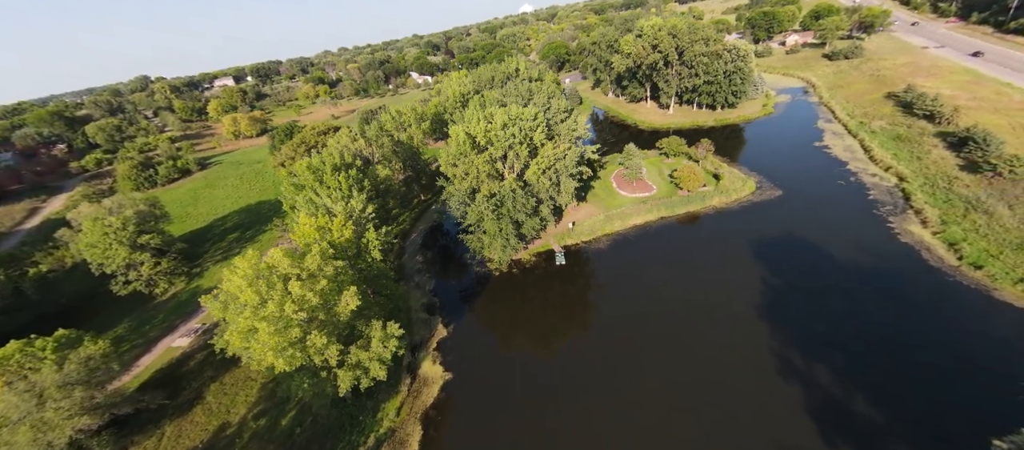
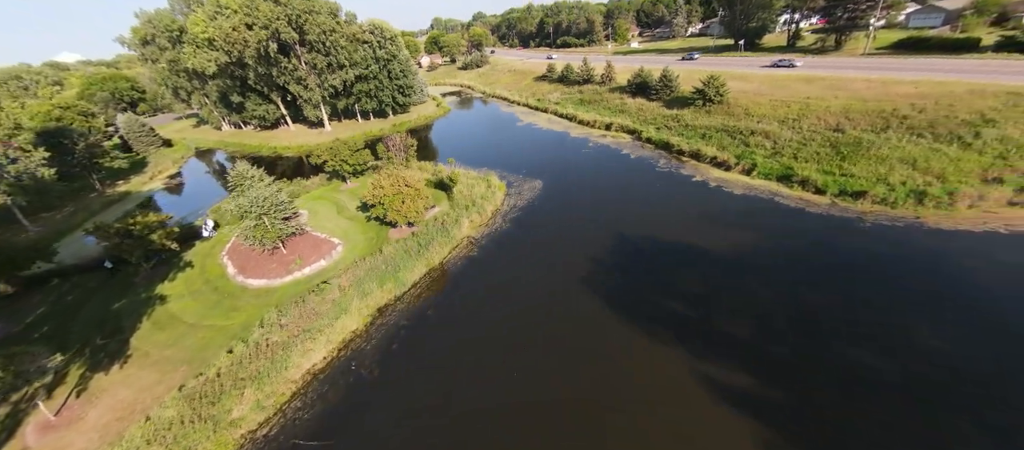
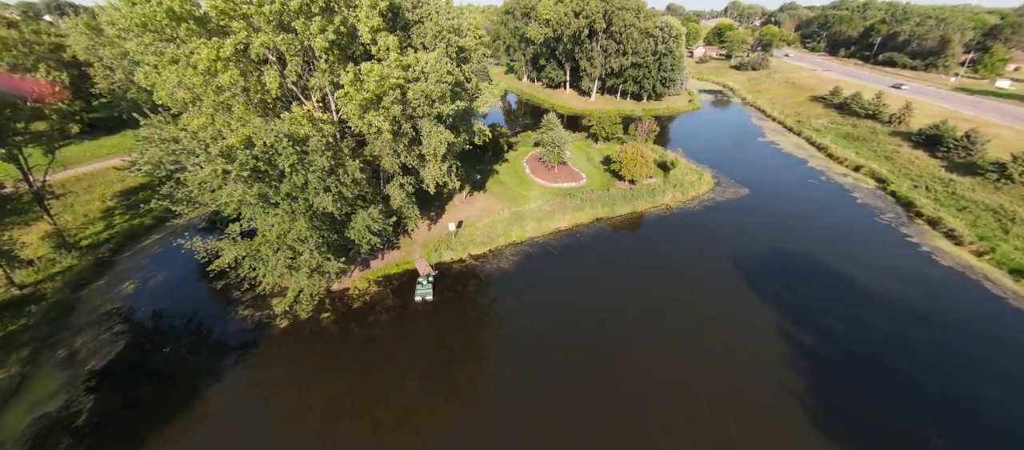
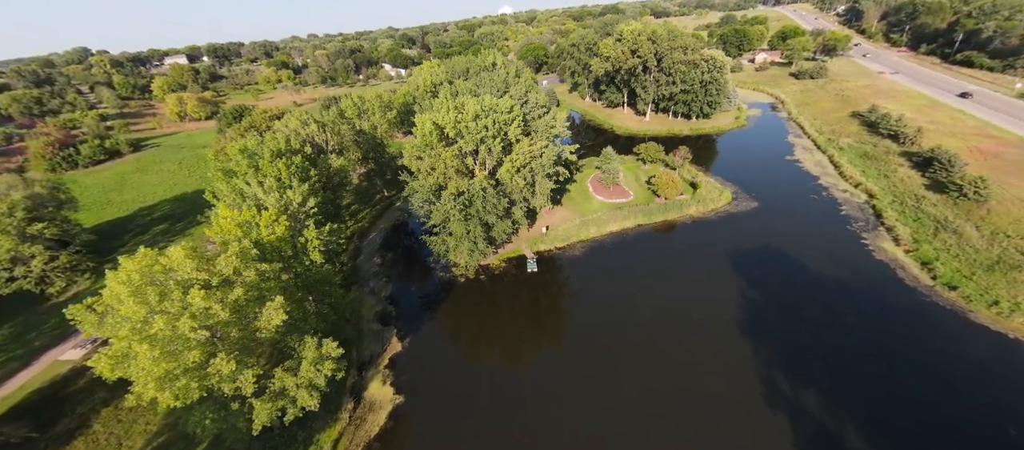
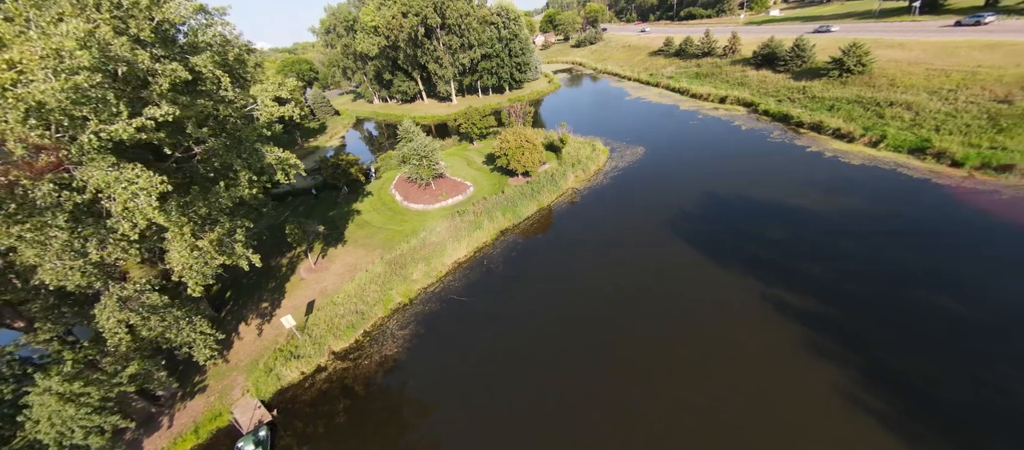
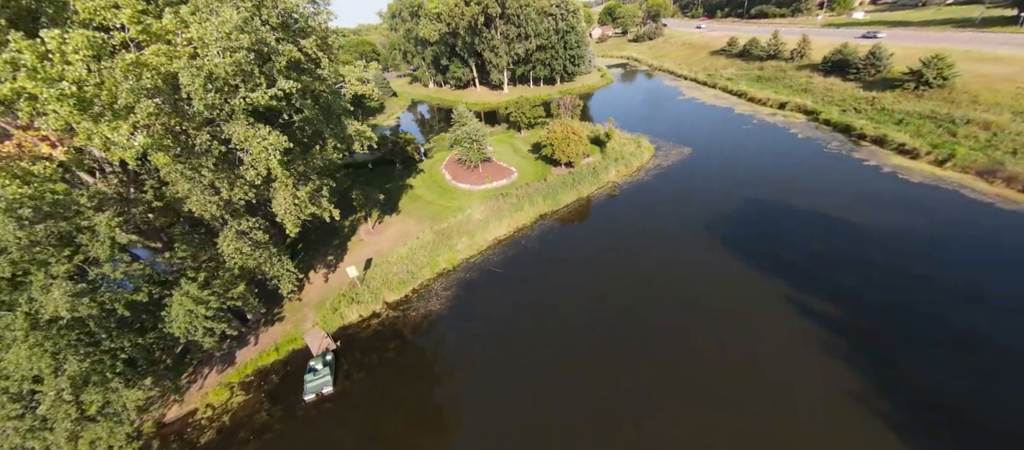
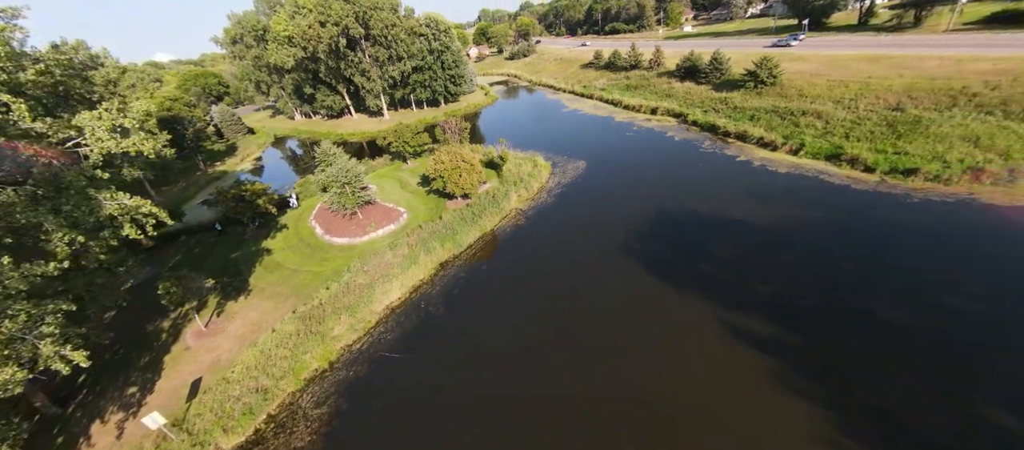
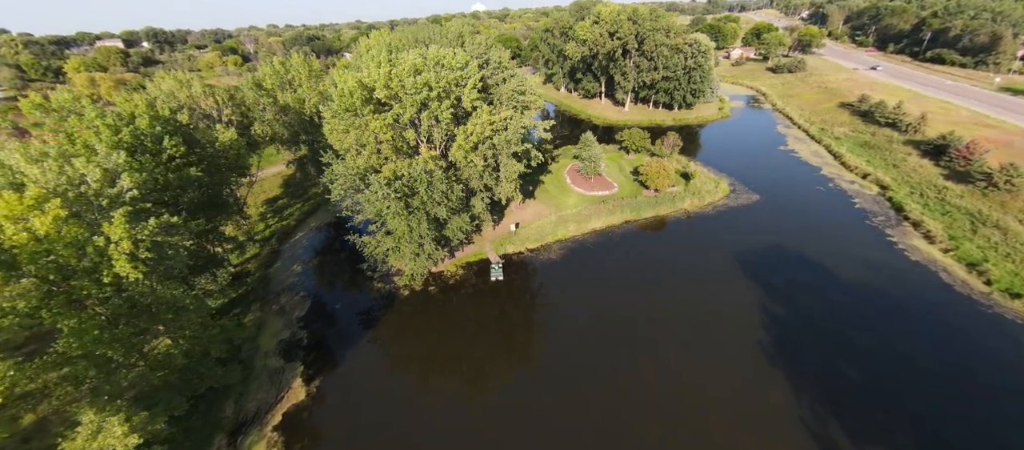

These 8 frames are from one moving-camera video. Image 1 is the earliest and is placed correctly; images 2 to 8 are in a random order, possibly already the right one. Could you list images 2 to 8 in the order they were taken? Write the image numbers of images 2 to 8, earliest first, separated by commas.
4, 8, 3, 6, 5, 7, 2
